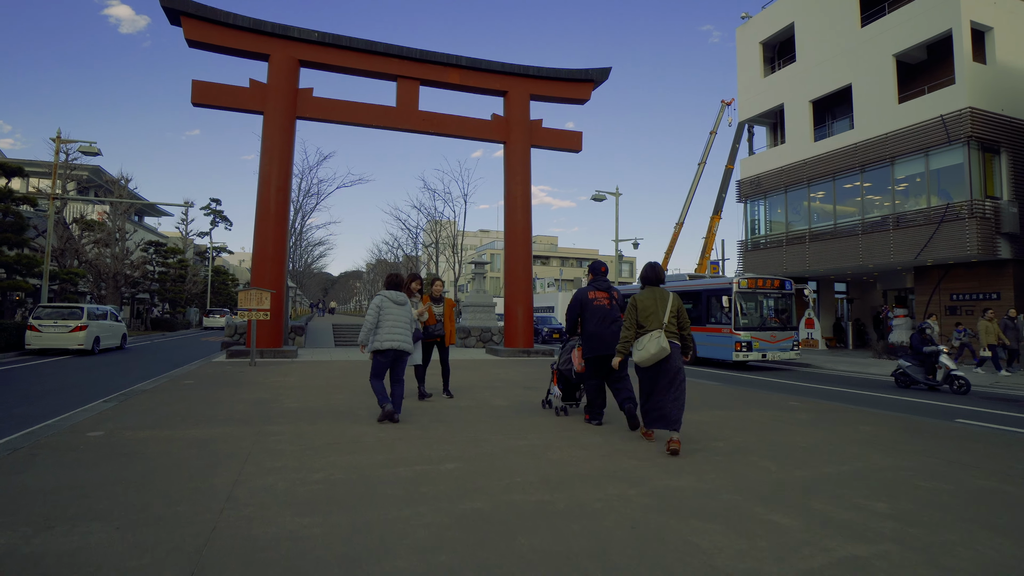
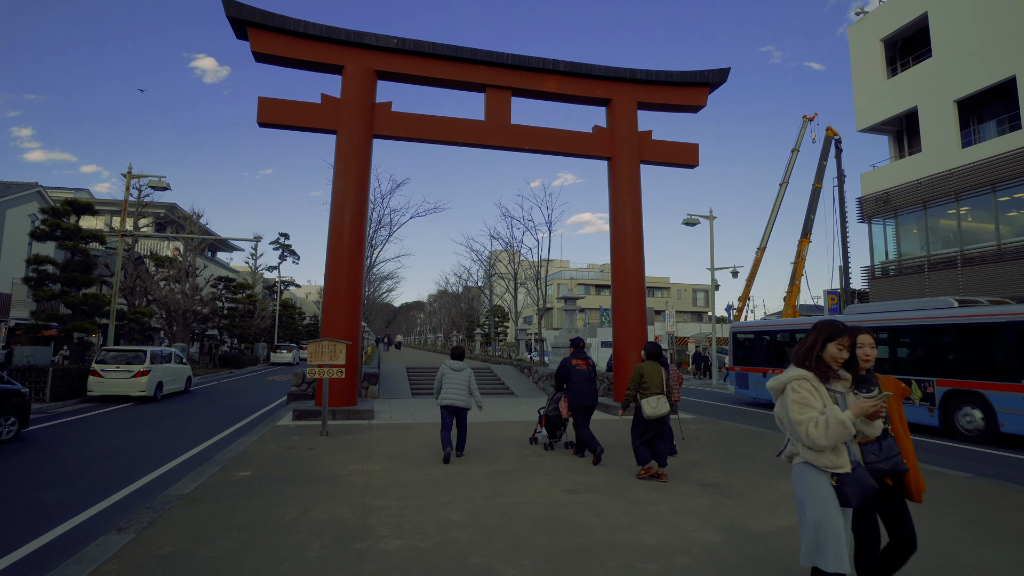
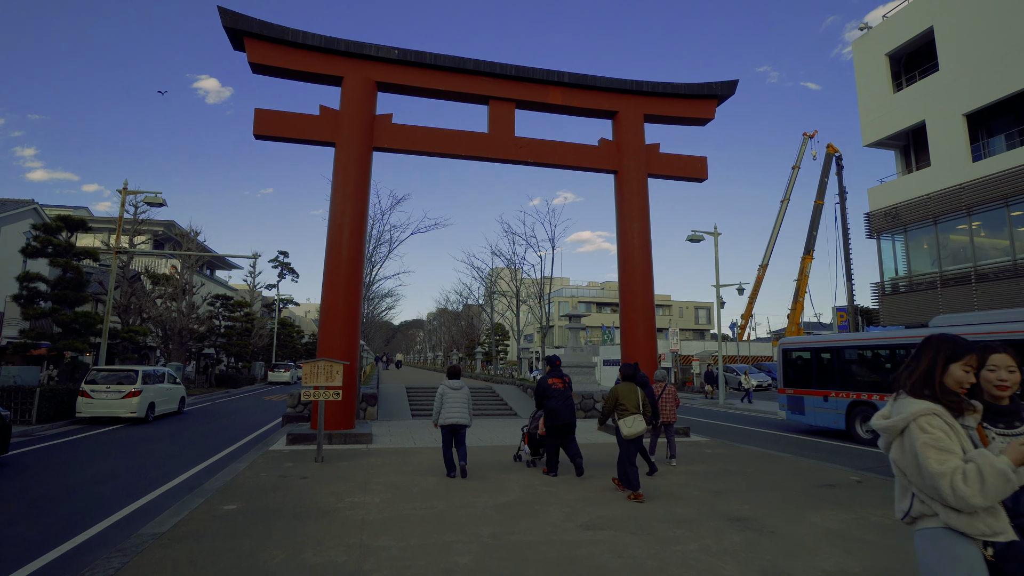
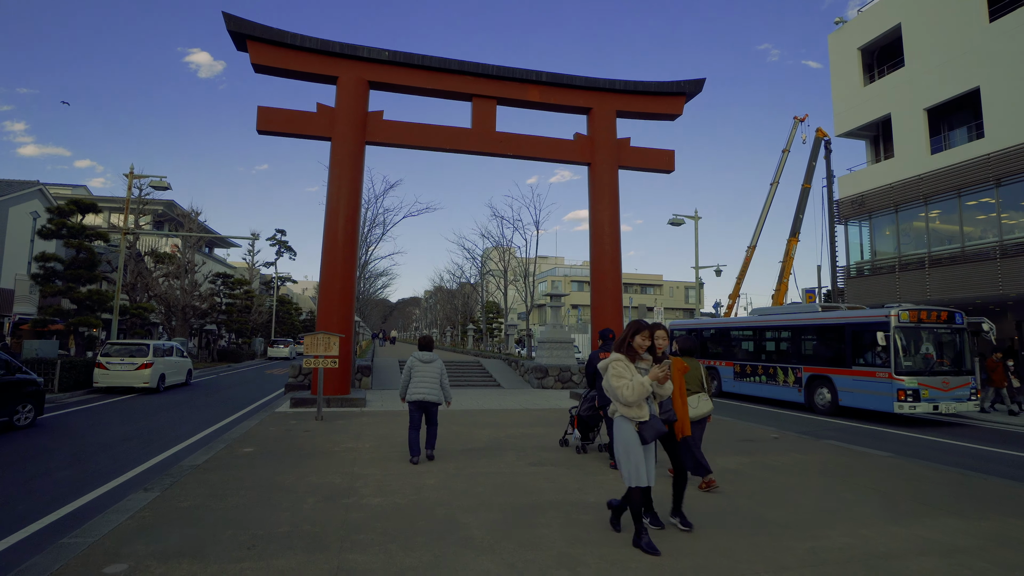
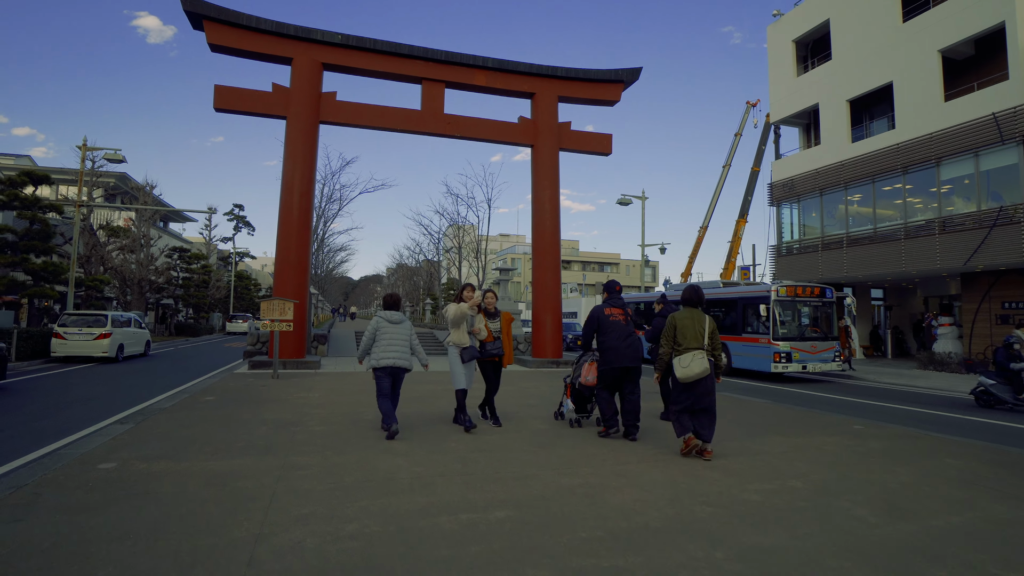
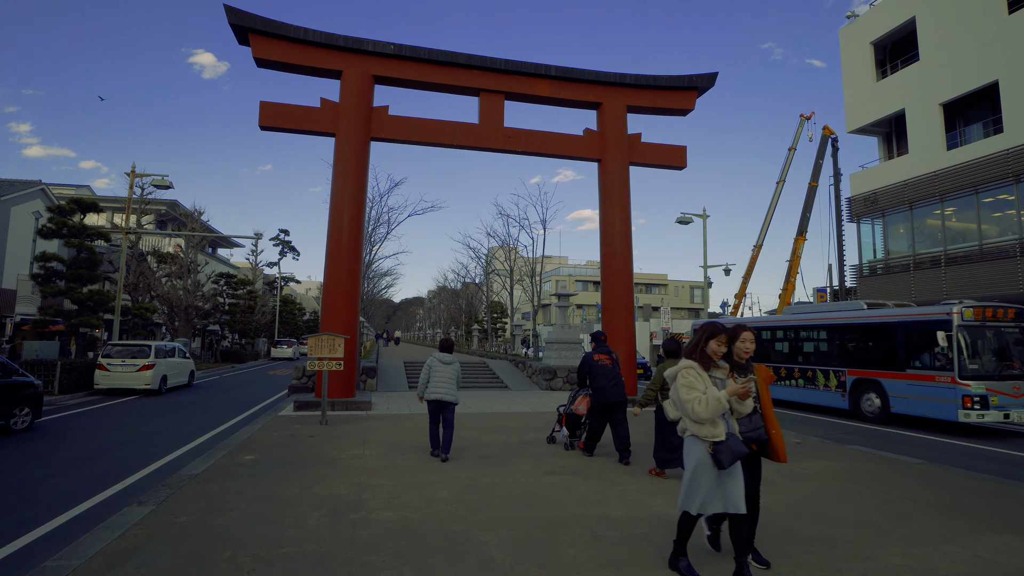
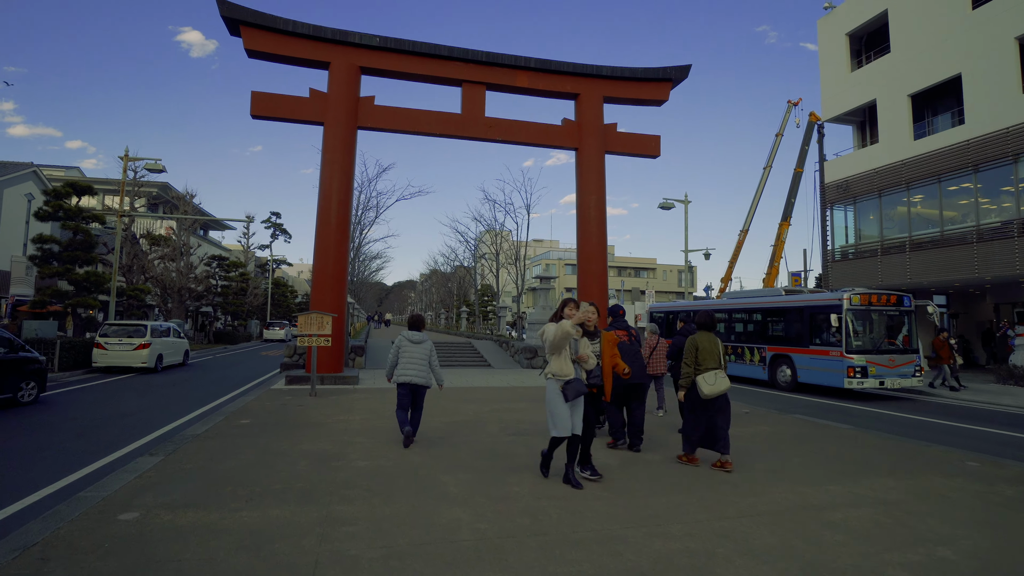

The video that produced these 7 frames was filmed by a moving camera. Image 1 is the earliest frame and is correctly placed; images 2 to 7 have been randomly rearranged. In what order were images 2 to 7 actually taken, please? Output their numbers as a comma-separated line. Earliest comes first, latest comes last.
5, 7, 4, 6, 2, 3
